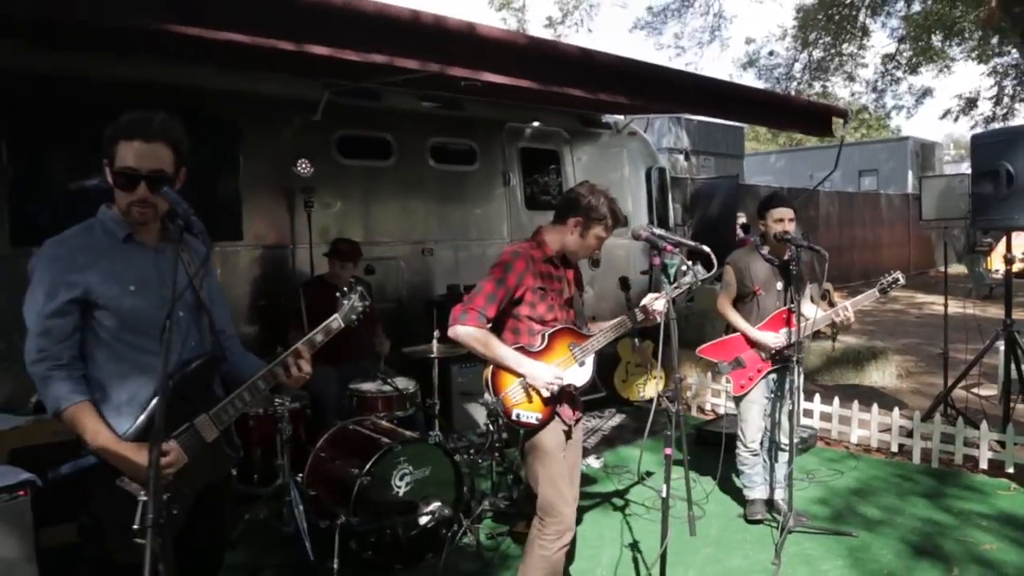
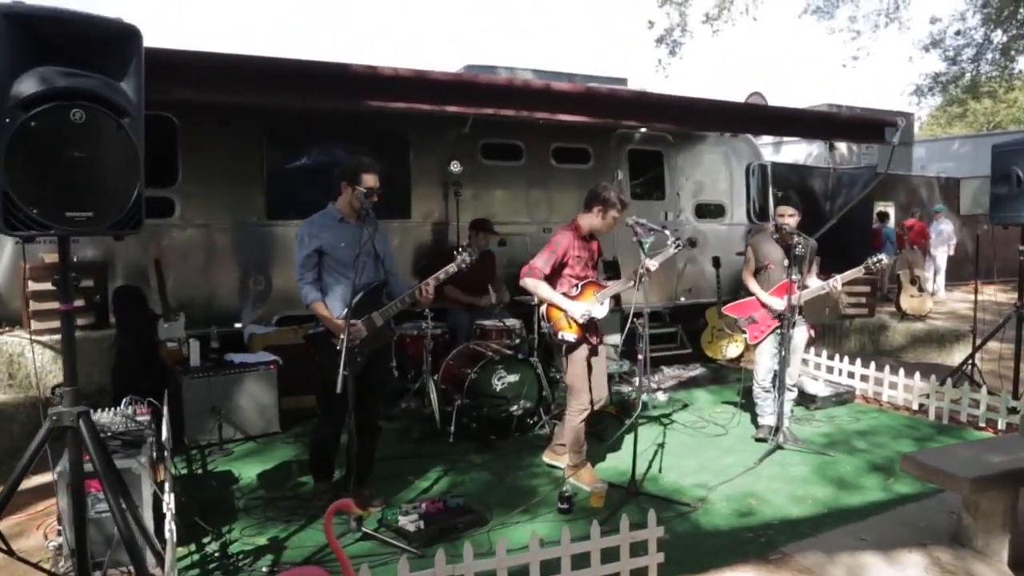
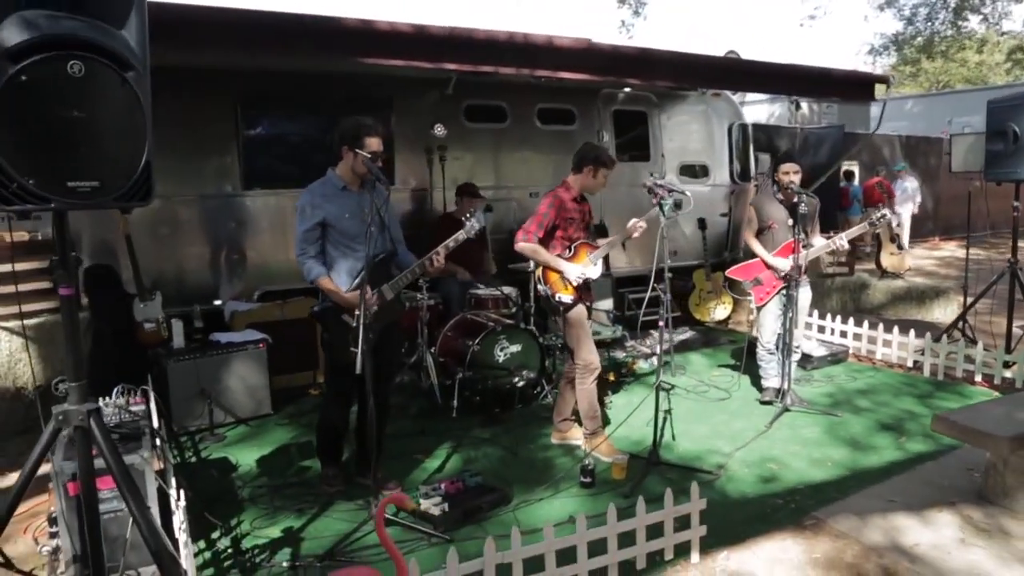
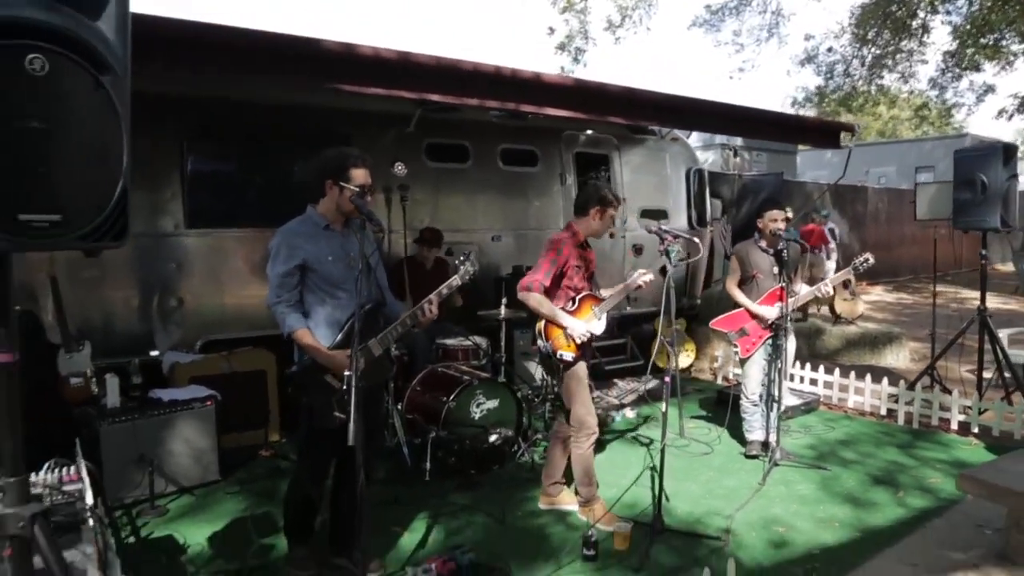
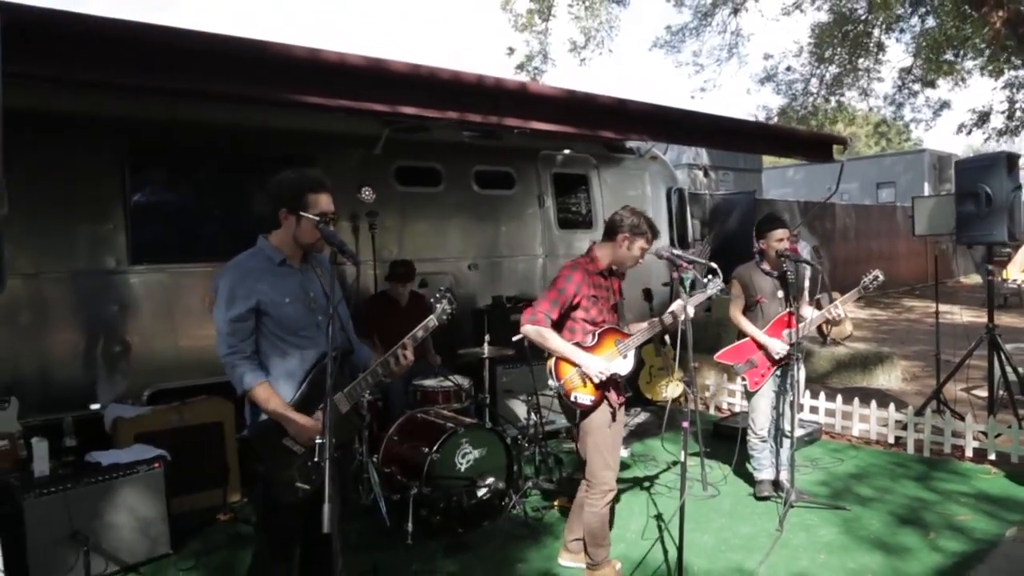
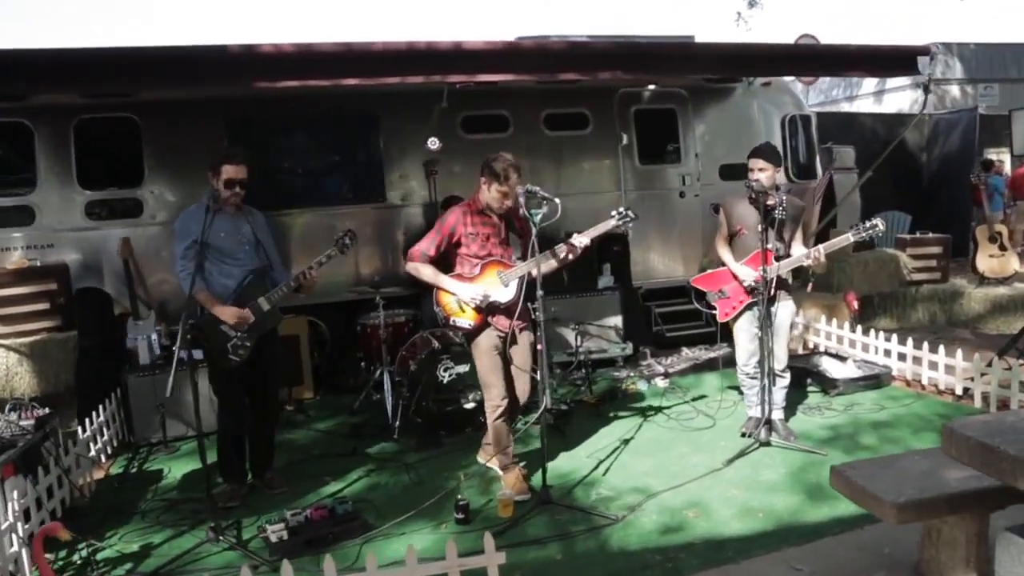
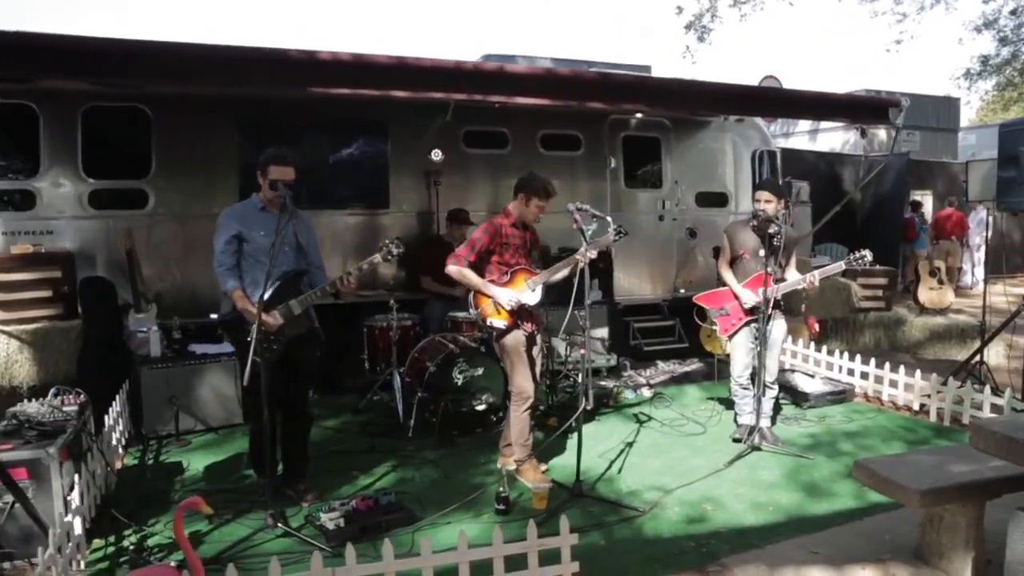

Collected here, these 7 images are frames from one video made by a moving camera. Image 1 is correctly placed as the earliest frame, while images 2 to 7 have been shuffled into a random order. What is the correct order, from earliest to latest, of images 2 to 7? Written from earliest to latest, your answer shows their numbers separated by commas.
5, 4, 3, 2, 7, 6
